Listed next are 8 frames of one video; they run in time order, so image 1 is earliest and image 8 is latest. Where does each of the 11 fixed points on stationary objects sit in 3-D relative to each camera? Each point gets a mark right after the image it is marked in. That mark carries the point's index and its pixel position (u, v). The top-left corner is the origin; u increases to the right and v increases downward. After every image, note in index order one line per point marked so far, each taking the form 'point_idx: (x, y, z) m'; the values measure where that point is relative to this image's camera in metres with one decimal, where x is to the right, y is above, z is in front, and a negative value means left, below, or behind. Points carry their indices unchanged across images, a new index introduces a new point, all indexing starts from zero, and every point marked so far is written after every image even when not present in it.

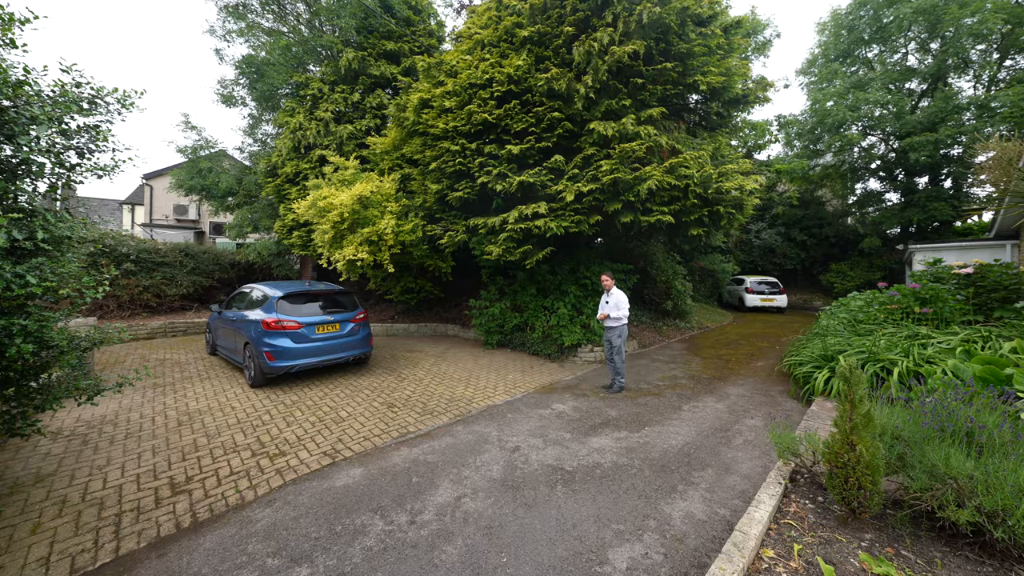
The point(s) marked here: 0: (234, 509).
0: (-2.4, -2.0, +3.4) m
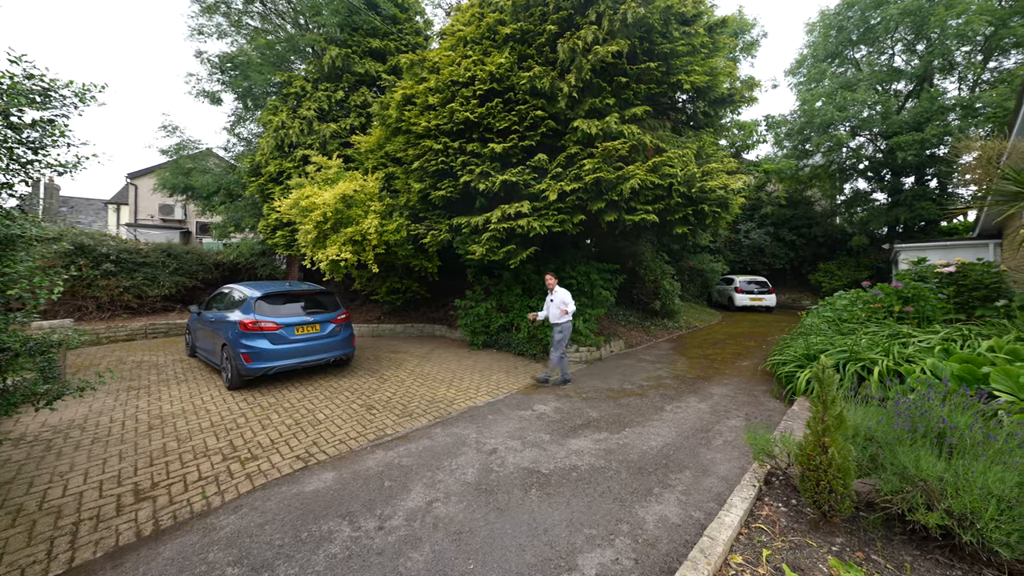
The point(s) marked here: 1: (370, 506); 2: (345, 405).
0: (-2.7, -2.0, +3.3) m
1: (-1.2, -1.9, +3.3) m
2: (-2.4, -1.7, +5.5) m
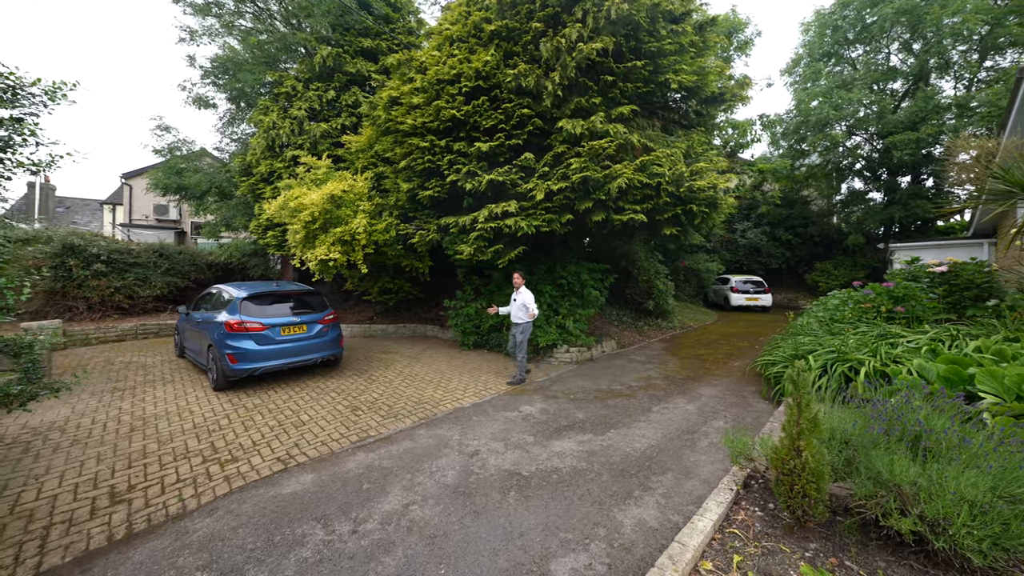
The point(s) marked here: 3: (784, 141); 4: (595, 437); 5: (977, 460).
0: (-2.9, -2.0, +3.3) m
1: (-1.4, -1.9, +3.3) m
2: (-2.6, -1.7, +5.5) m
3: (+11.1, +6.0, +15.8) m
4: (+0.9, -1.7, +4.4) m
5: (+2.6, -1.0, +2.1) m
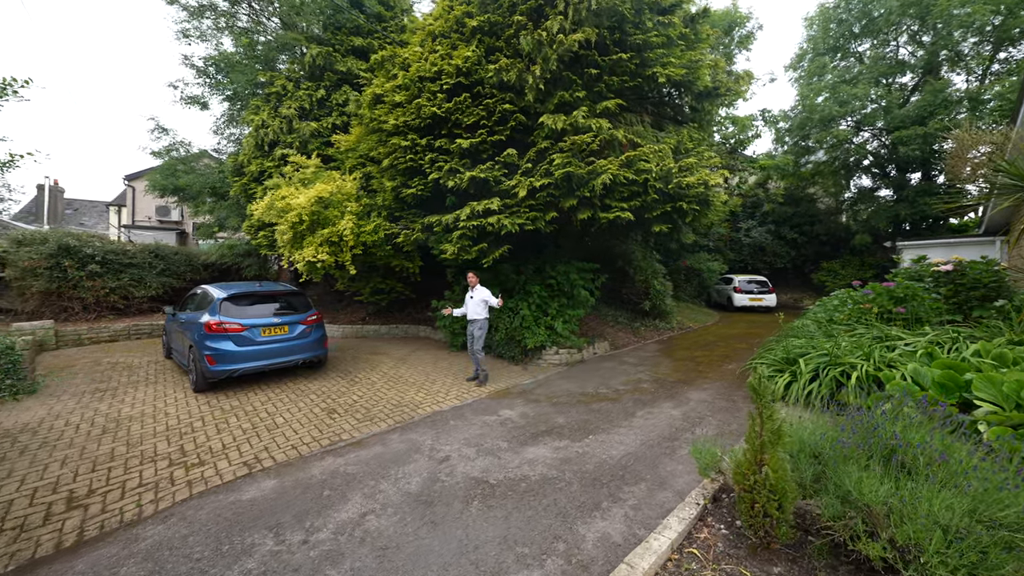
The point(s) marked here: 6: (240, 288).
0: (-3.2, -2.0, +3.2) m
1: (-1.7, -1.9, +3.2) m
2: (-2.8, -1.7, +5.4) m
3: (+11.0, +6.0, +15.4) m
4: (+0.6, -1.7, +4.2) m
5: (+2.2, -1.0, +1.9) m
6: (-4.5, 0.0, +6.4) m
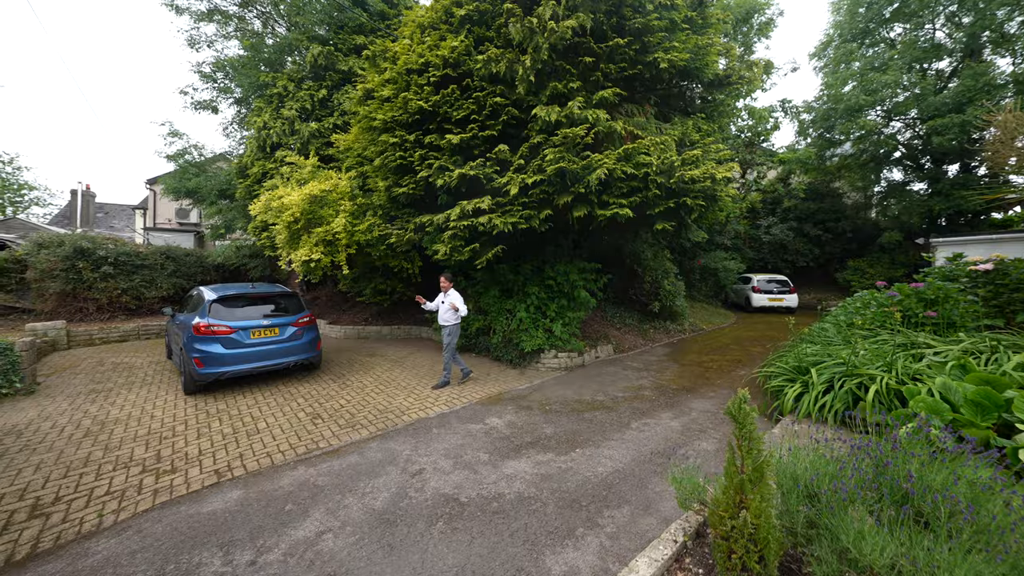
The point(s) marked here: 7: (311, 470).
0: (-3.4, -2.0, +3.1) m
1: (-2.0, -1.9, +3.0) m
2: (-3.0, -1.7, +5.2) m
3: (+11.4, +6.0, +14.6) m
4: (+0.4, -1.7, +3.9) m
5: (+1.9, -1.0, +1.6) m
6: (-4.6, 0.0, +6.3) m
7: (-2.0, -1.8, +3.9) m
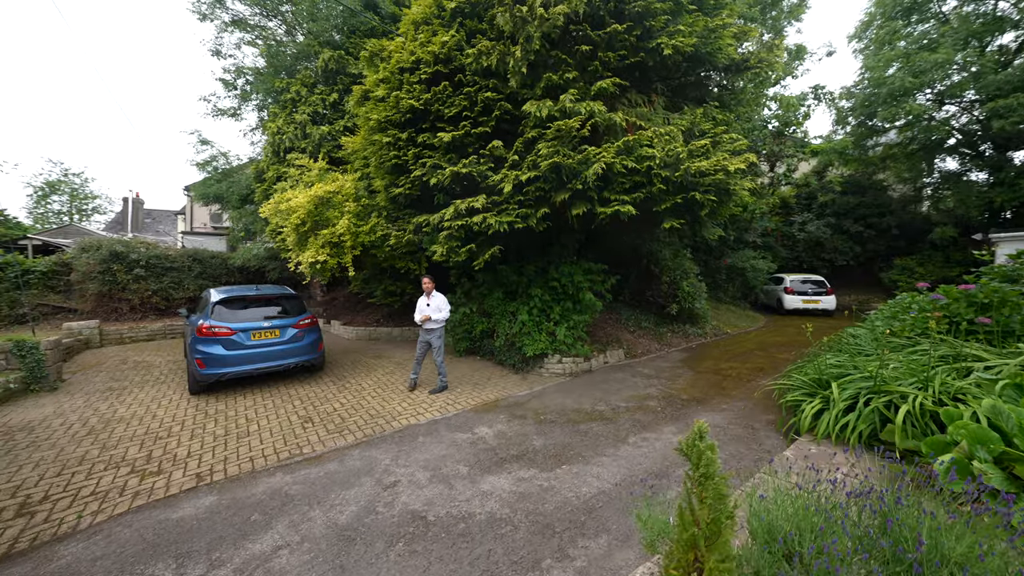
0: (-3.7, -2.0, +3.1) m
1: (-2.2, -1.9, +2.9) m
2: (-3.1, -1.7, +5.2) m
3: (+12.0, +5.9, +13.5) m
4: (+0.3, -1.7, +3.6) m
5: (+1.5, -1.0, +1.2) m
6: (-4.6, -0.1, +6.4) m
7: (-2.2, -1.9, +3.8) m
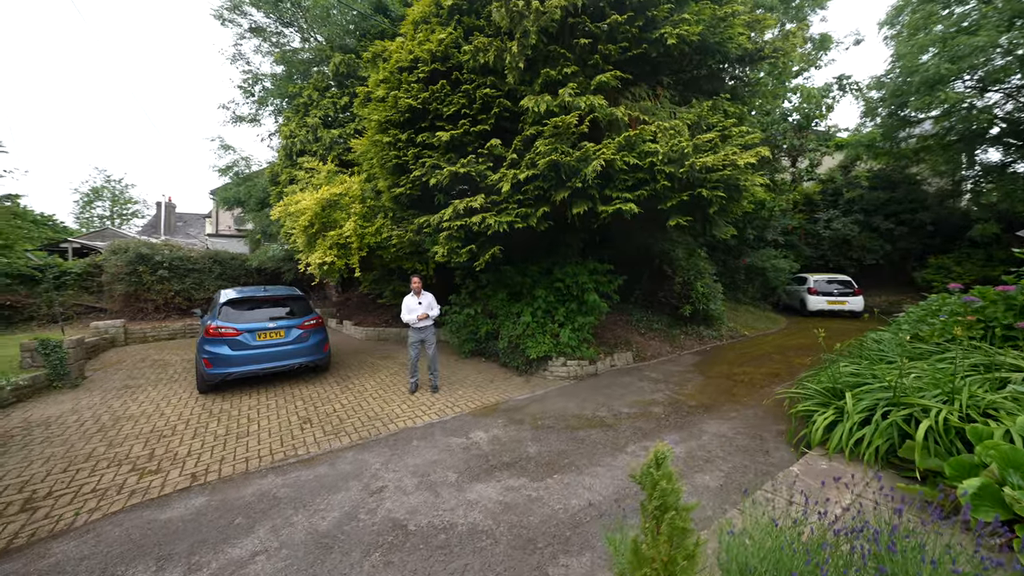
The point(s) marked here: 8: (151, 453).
0: (-3.8, -2.0, +3.2) m
1: (-2.4, -2.0, +2.9) m
2: (-3.1, -1.7, +5.3) m
3: (+12.4, +5.9, +12.7) m
4: (+0.2, -1.8, +3.5) m
5: (+1.3, -1.0, +1.0) m
6: (-4.5, -0.1, +6.5) m
7: (-2.3, -1.9, +3.8) m
8: (-4.1, -1.9, +4.4) m
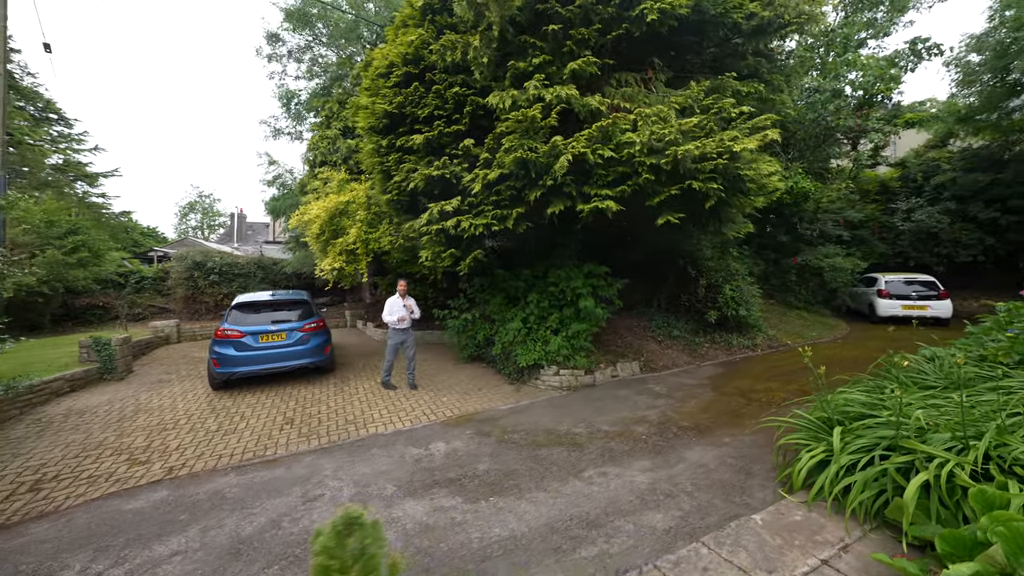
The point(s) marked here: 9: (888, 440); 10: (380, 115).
0: (-4.4, -2.1, +3.5) m
1: (-3.0, -2.0, +3.0) m
2: (-3.4, -1.8, +5.5) m
3: (+13.0, +5.8, +10.6) m
4: (-0.4, -1.8, +3.3) m
5: (+0.3, -1.1, +0.6) m
6: (-4.6, -0.1, +7.0) m
7: (-2.8, -2.0, +4.0) m
8: (-4.5, -2.0, +4.8) m
9: (+2.6, -1.0, +2.7) m
10: (-1.8, +2.5, +5.5) m
